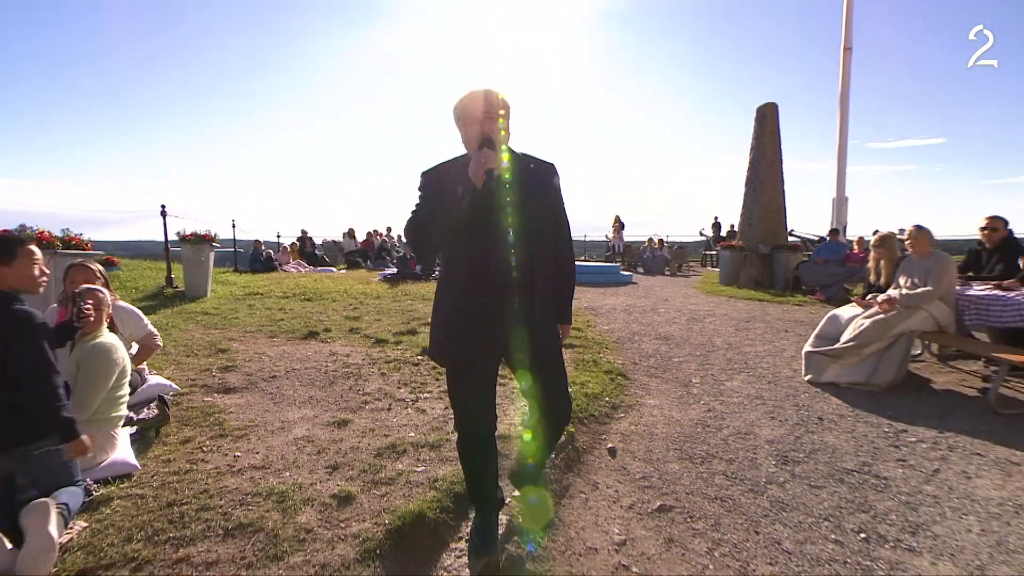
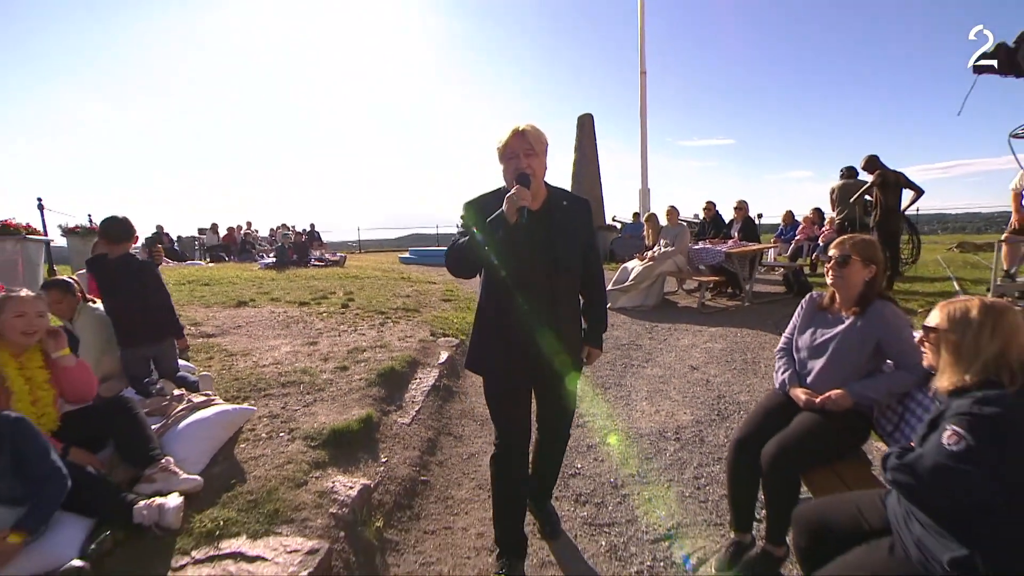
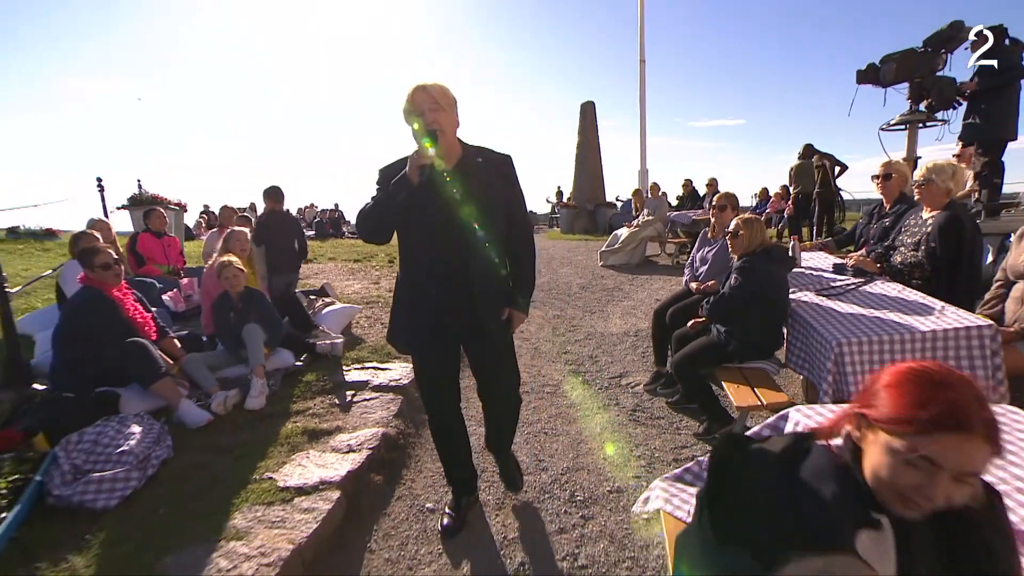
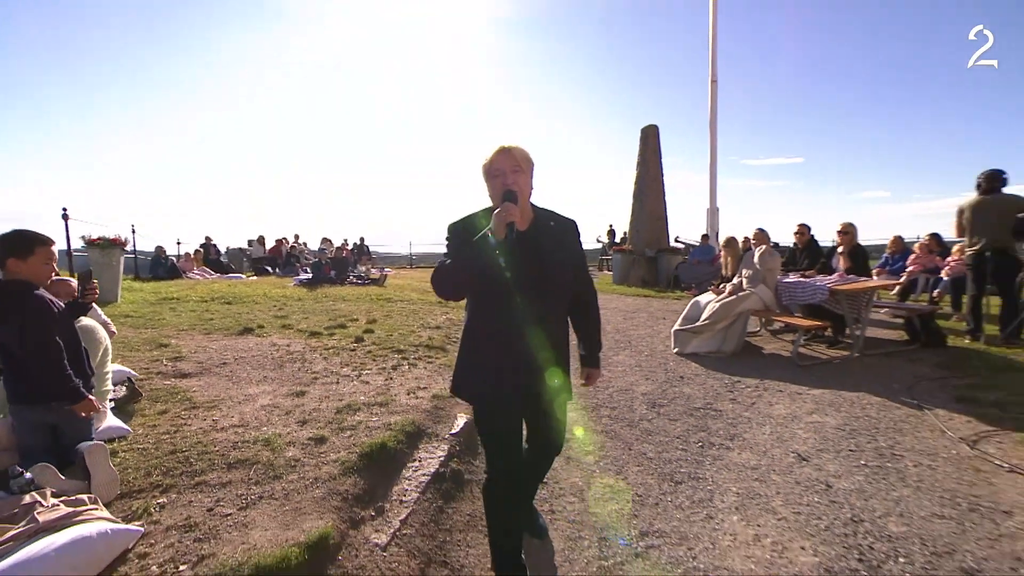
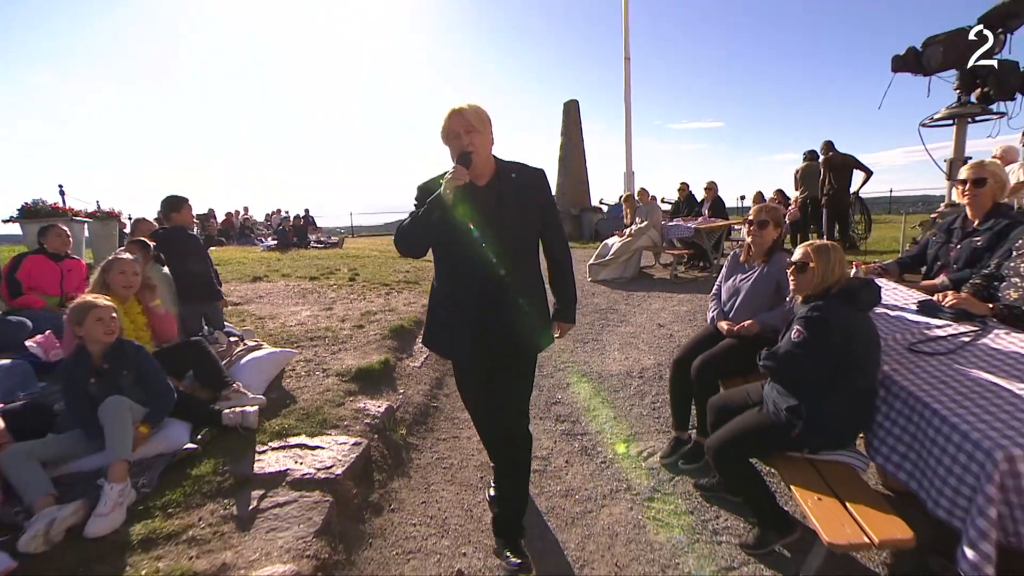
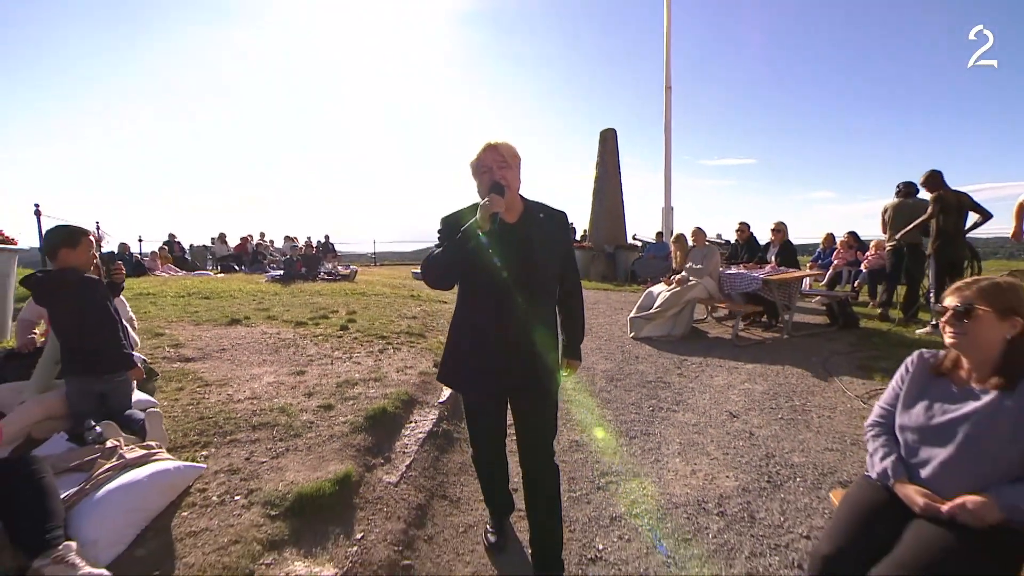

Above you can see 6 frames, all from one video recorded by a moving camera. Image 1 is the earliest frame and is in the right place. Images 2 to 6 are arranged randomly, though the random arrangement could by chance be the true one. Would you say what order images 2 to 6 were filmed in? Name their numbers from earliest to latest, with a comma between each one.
4, 6, 2, 5, 3
